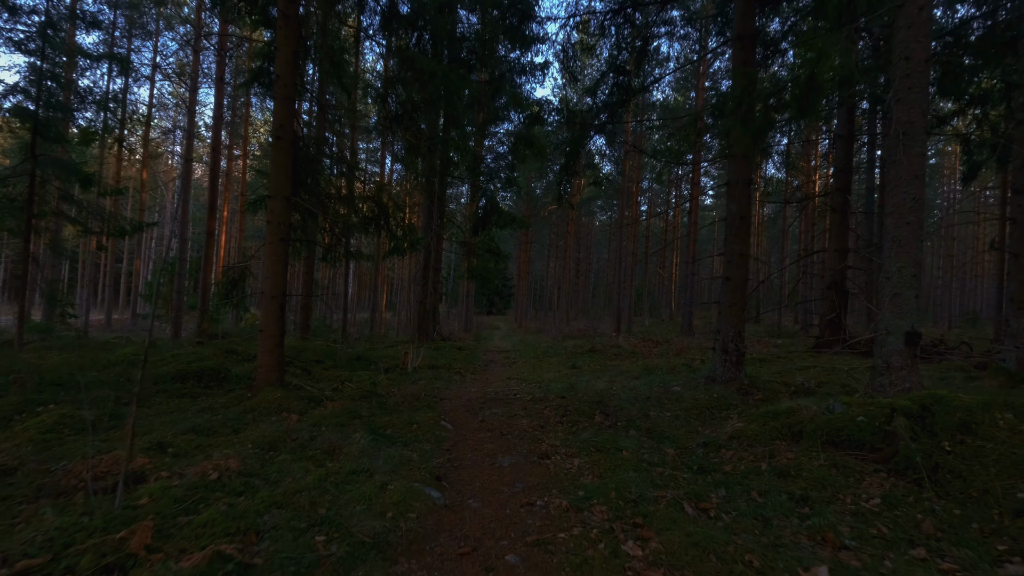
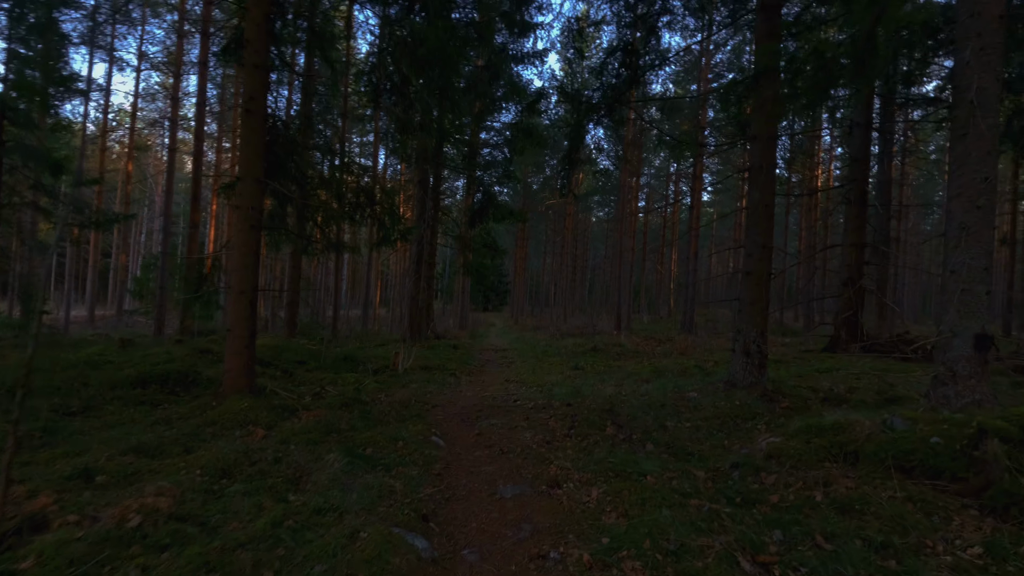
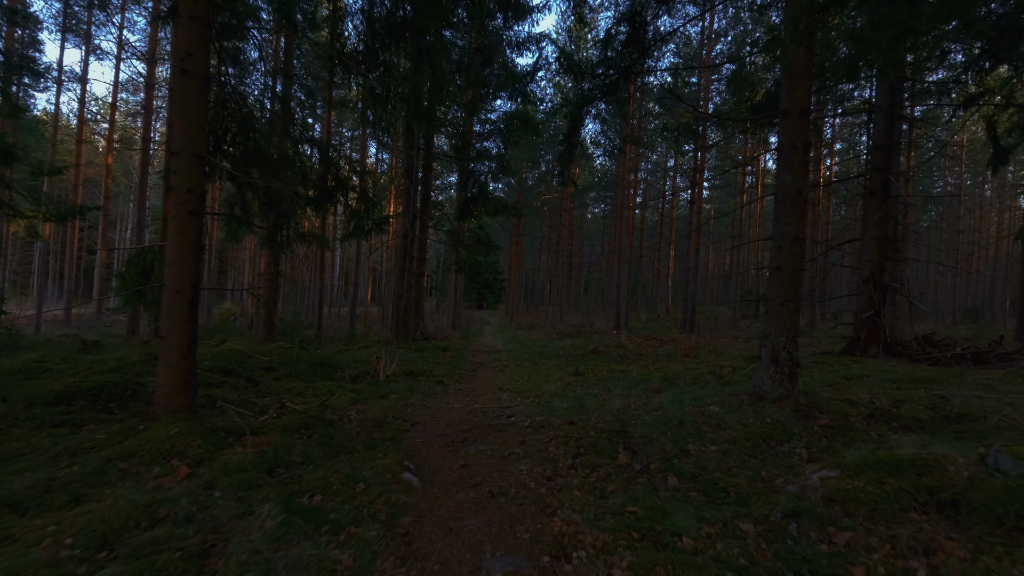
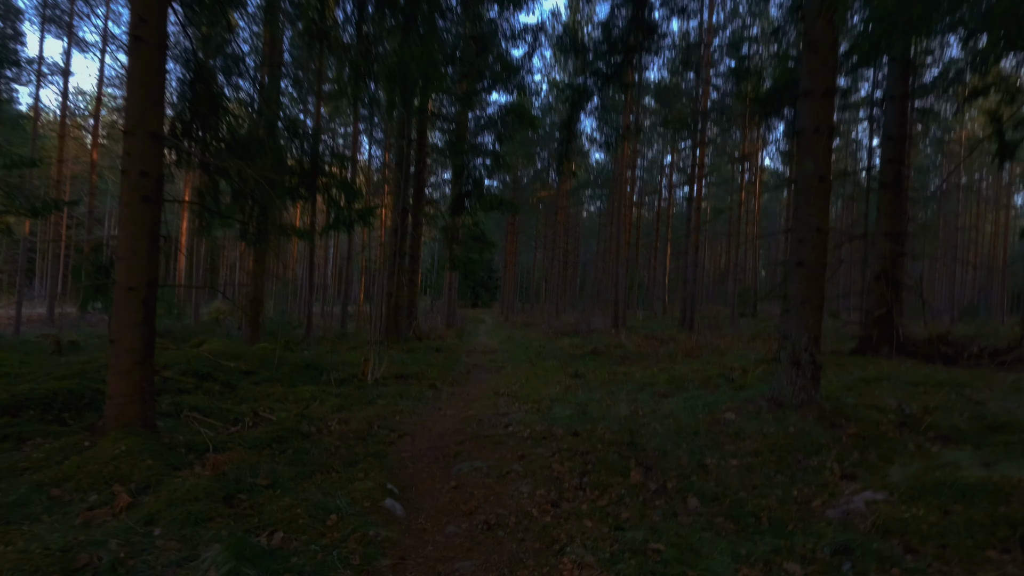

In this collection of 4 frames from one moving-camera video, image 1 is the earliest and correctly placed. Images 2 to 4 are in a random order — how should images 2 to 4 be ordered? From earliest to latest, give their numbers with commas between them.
2, 3, 4
